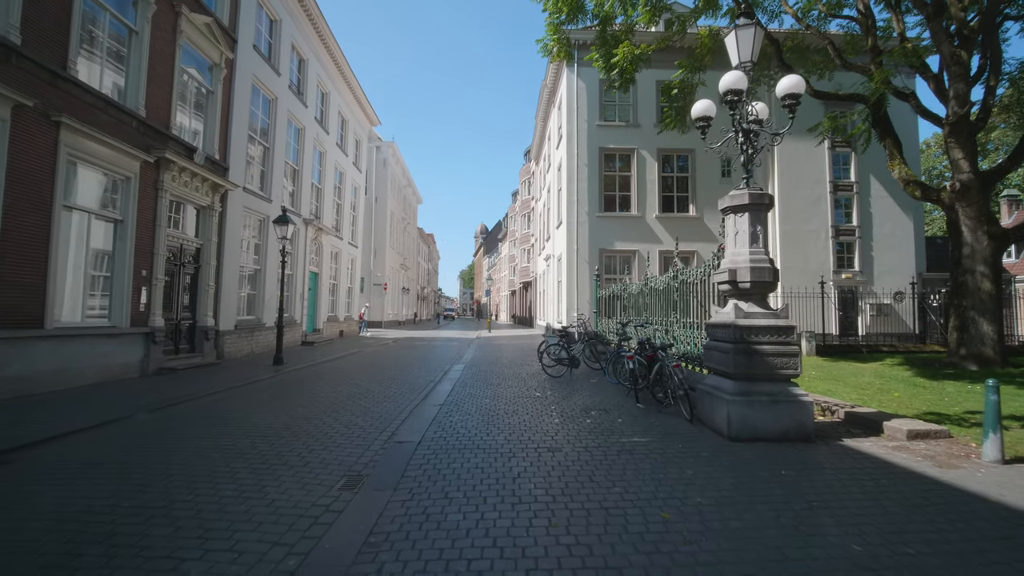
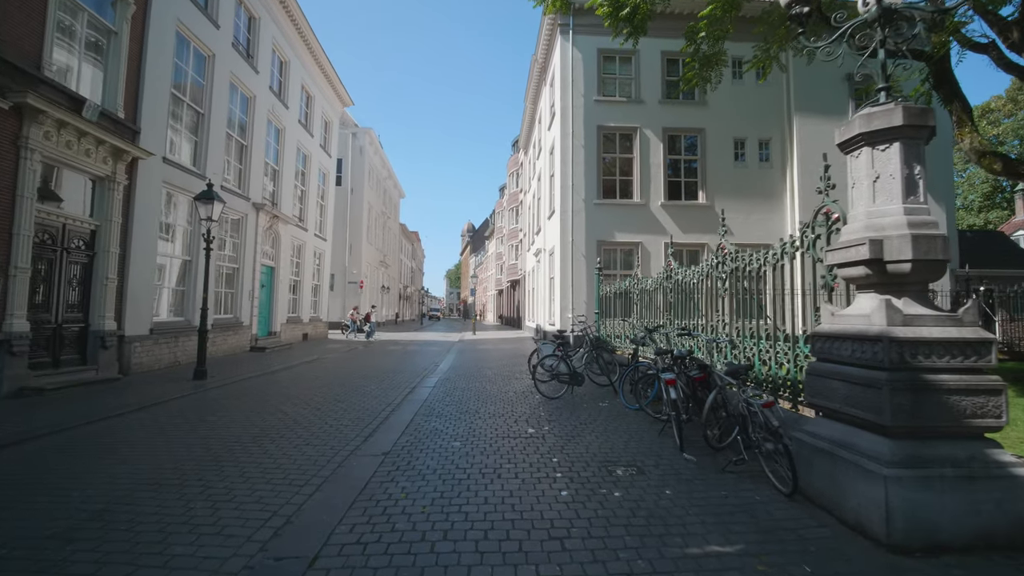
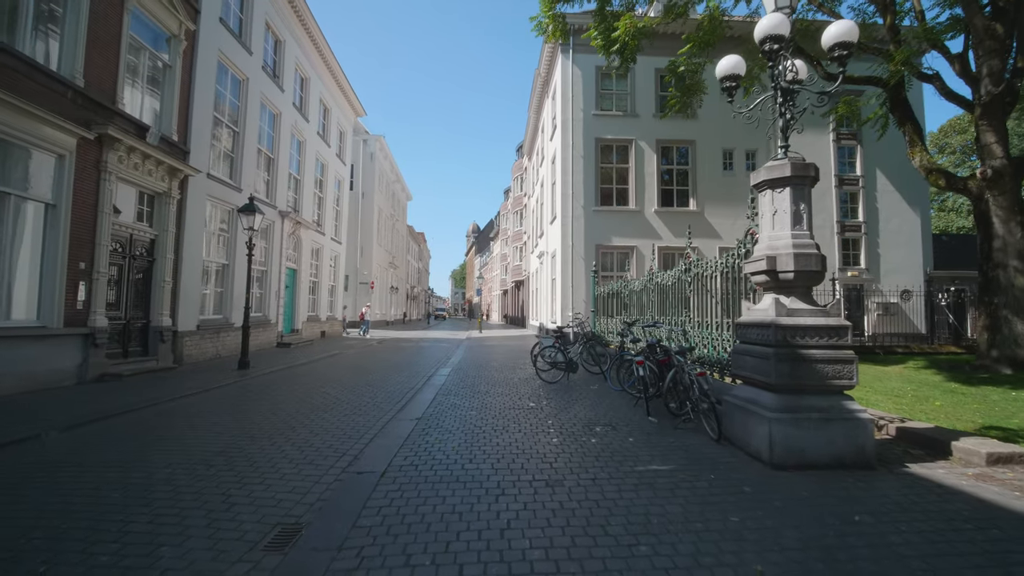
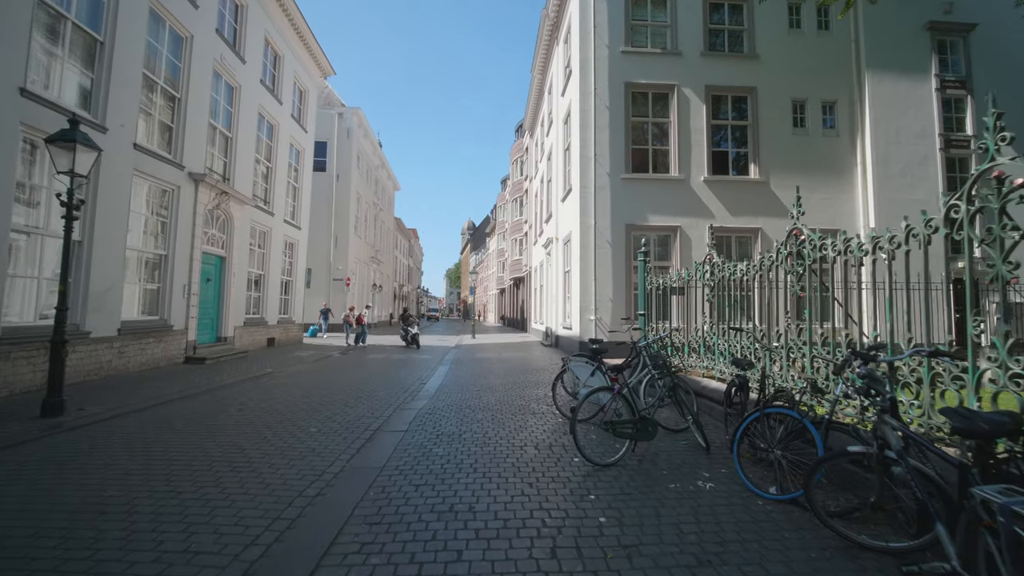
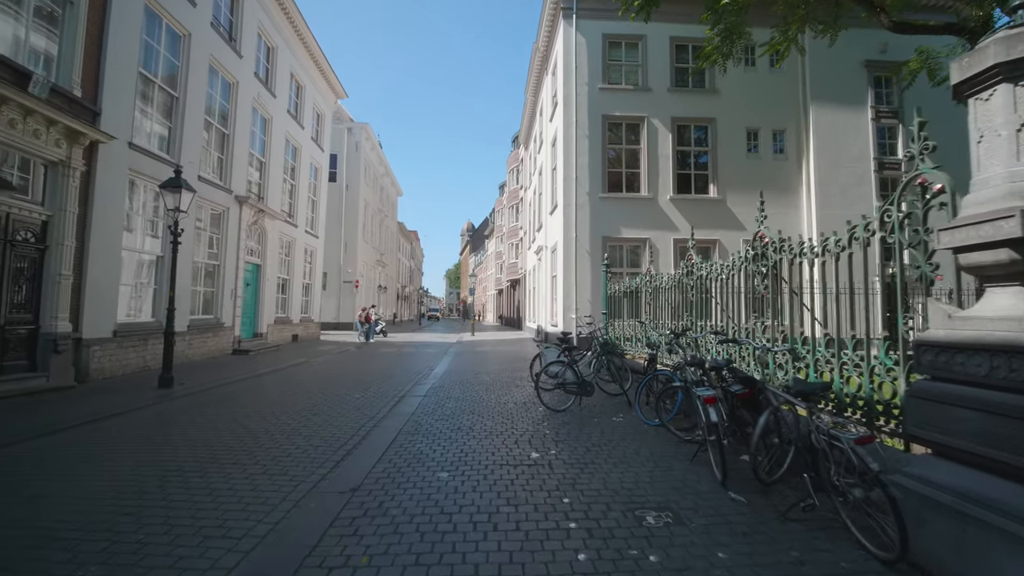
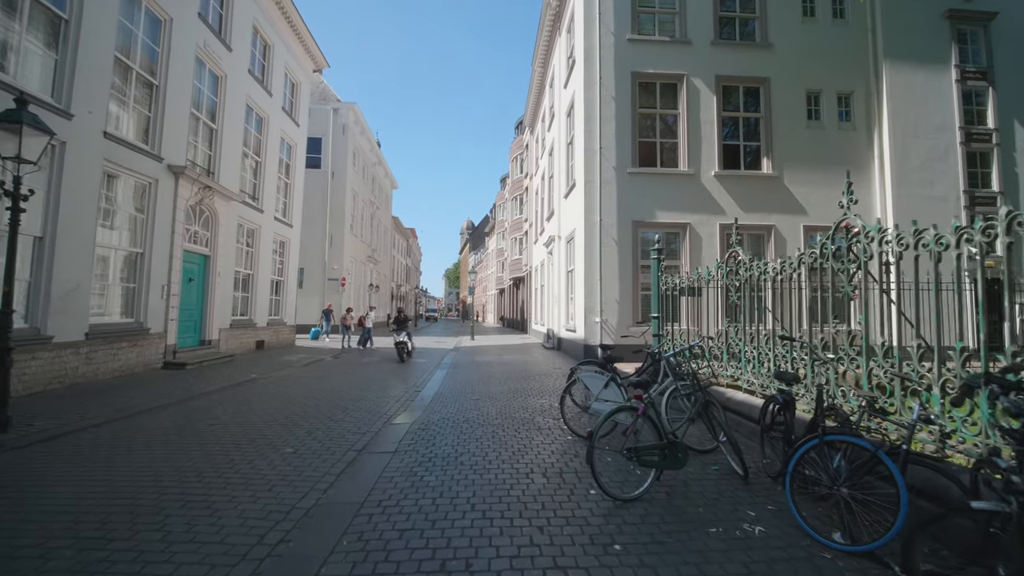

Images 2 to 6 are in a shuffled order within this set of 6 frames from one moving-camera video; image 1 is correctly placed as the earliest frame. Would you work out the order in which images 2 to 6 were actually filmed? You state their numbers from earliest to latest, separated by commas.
3, 2, 5, 4, 6
